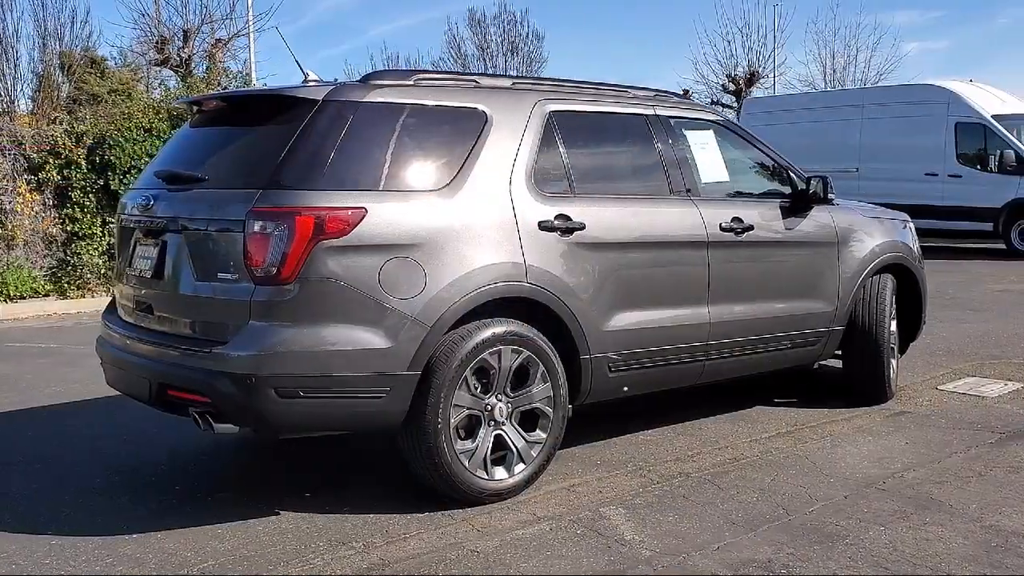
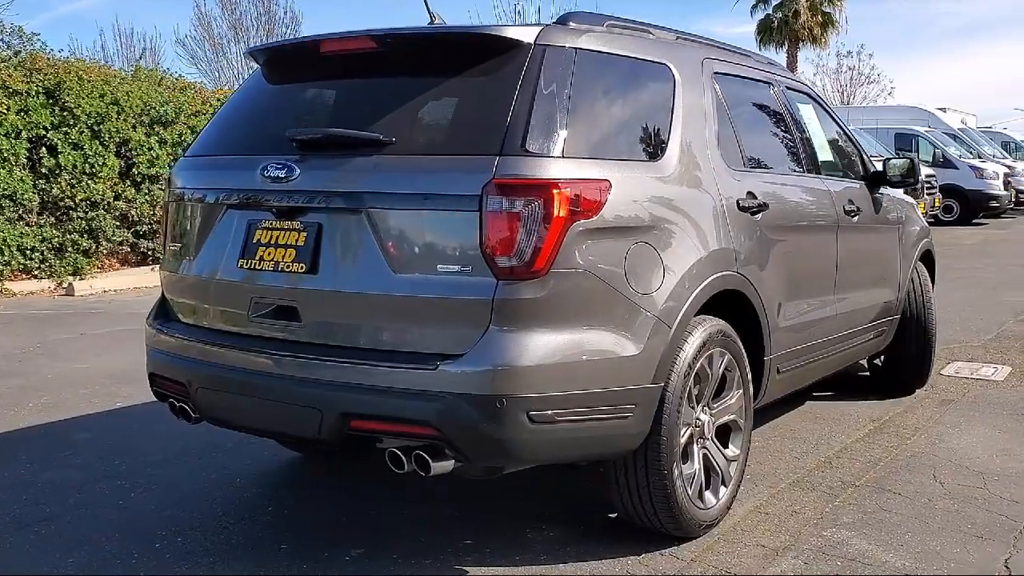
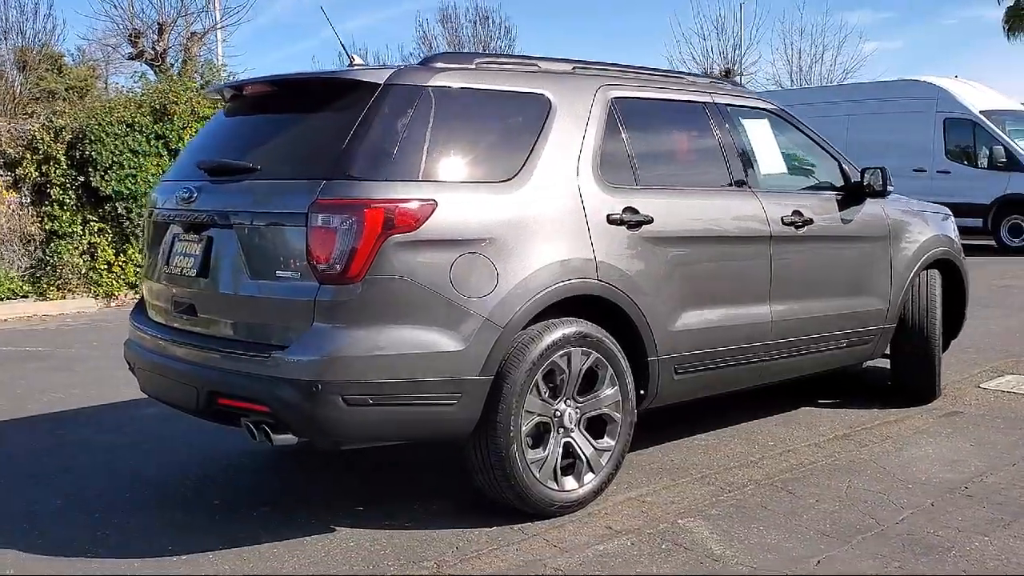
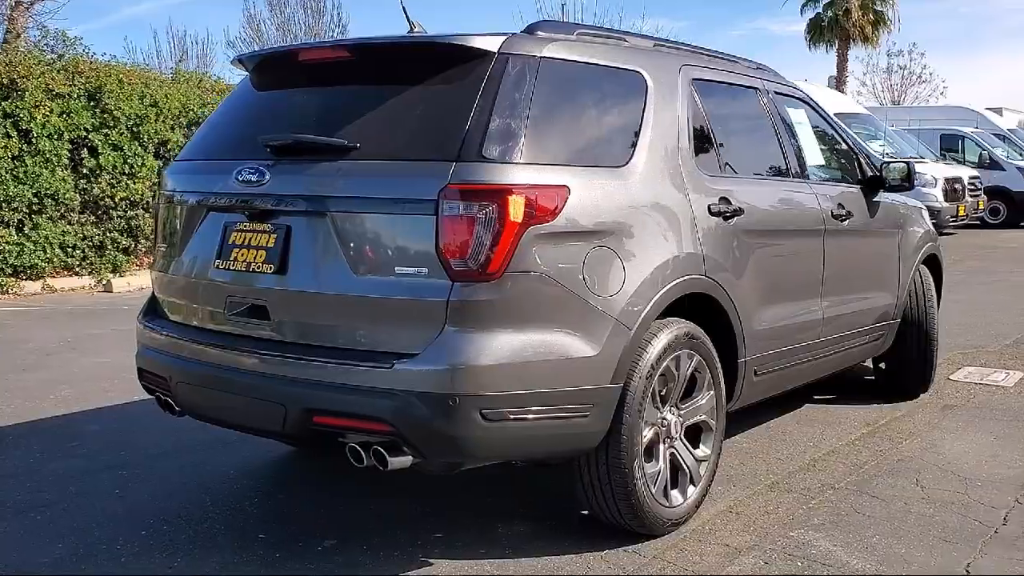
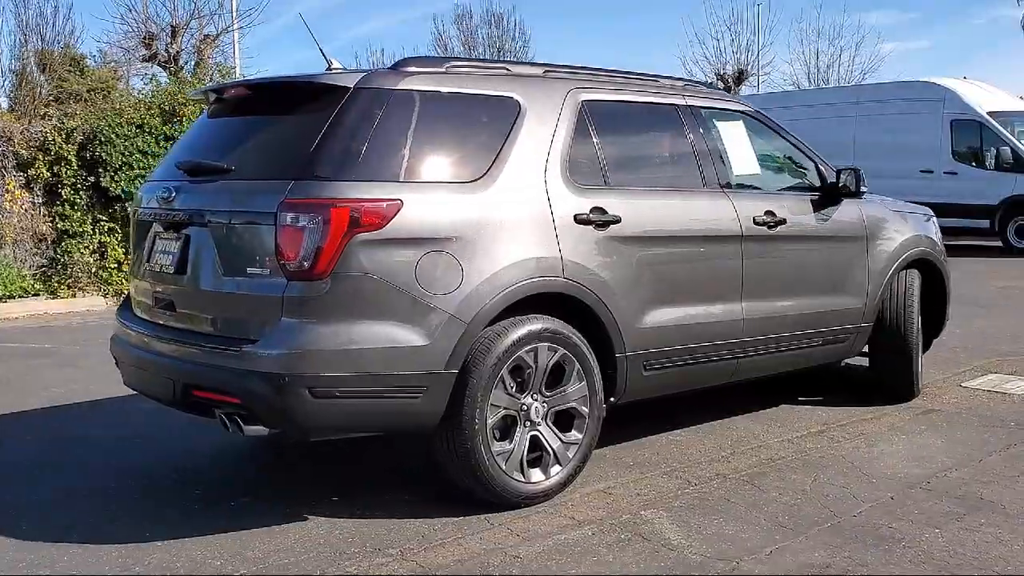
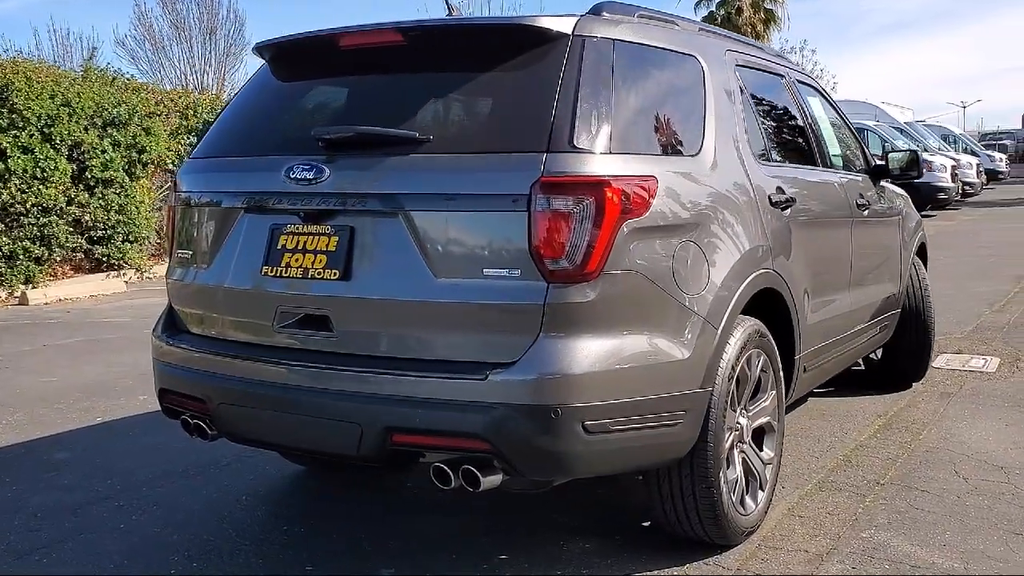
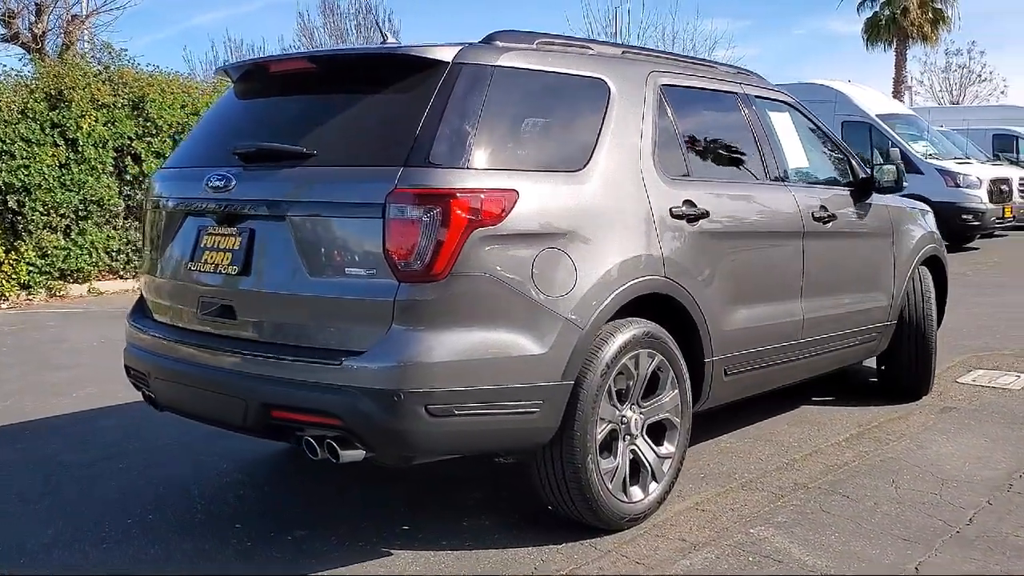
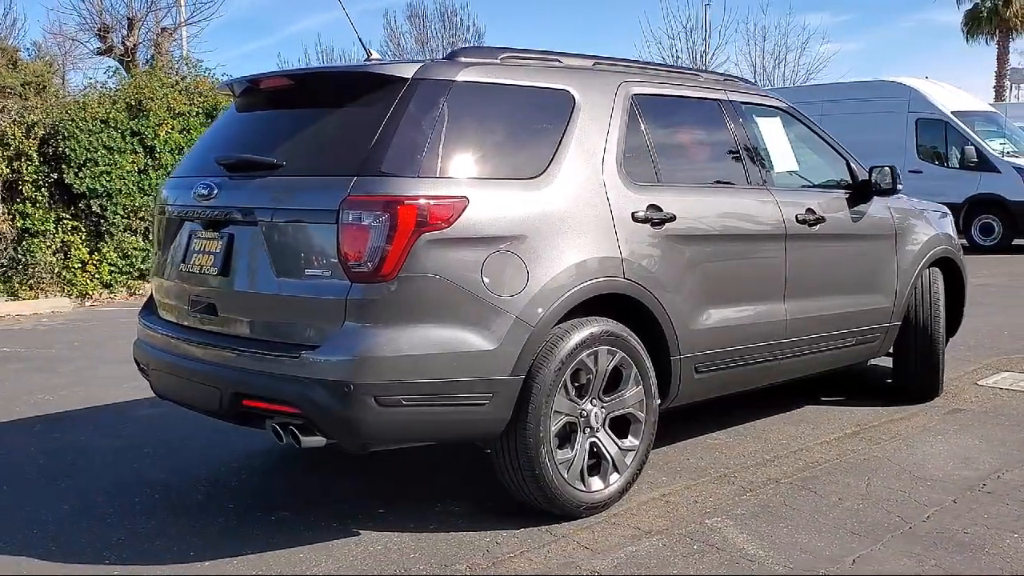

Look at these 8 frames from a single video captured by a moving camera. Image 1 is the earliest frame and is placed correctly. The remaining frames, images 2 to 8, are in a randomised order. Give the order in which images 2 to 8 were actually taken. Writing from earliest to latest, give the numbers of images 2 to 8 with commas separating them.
5, 3, 8, 7, 4, 2, 6
